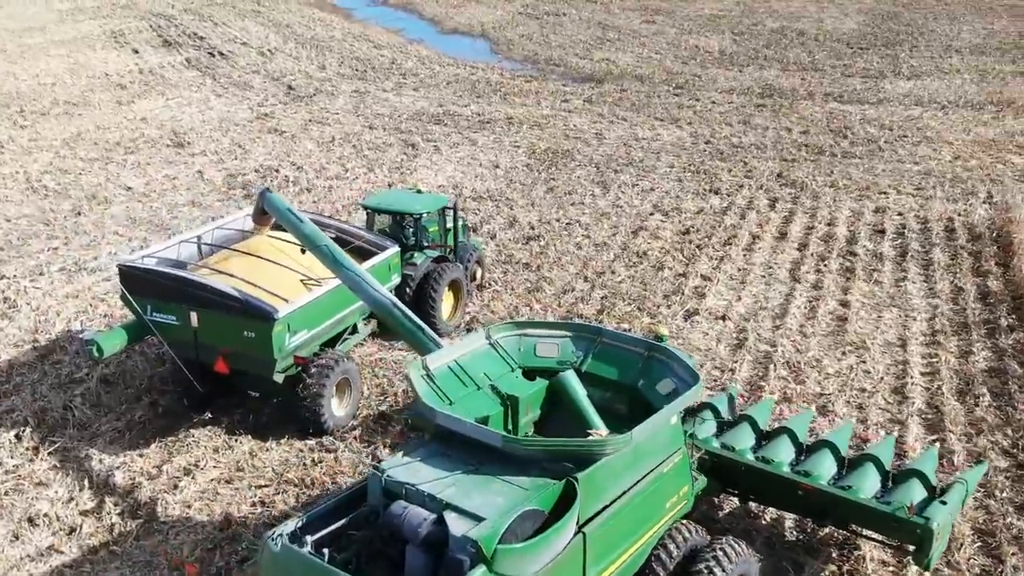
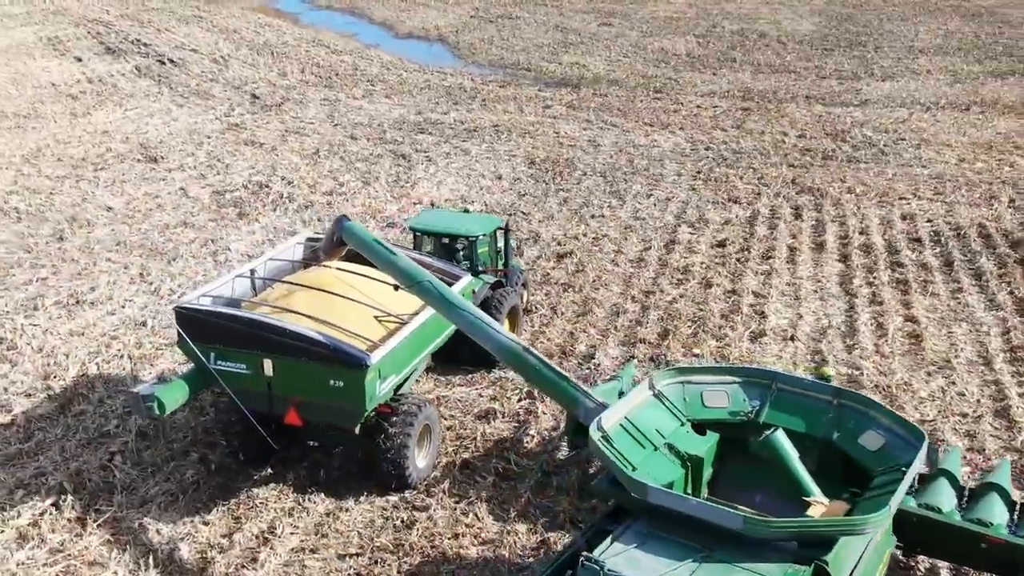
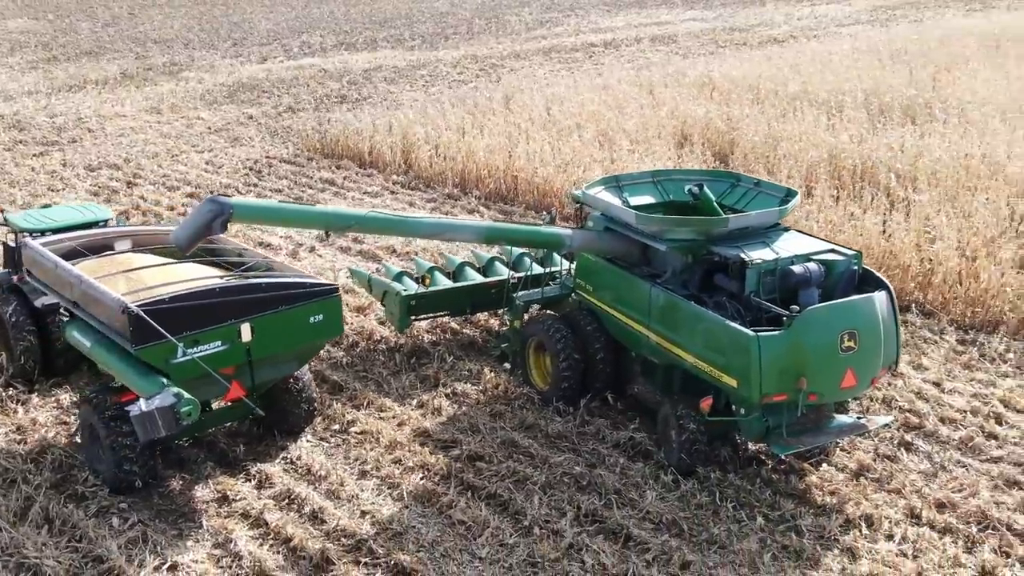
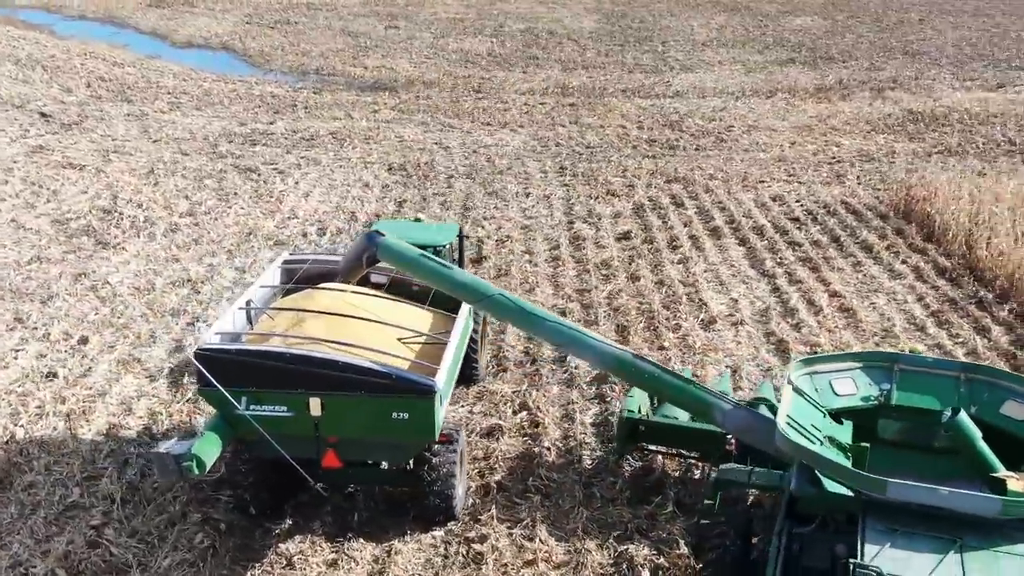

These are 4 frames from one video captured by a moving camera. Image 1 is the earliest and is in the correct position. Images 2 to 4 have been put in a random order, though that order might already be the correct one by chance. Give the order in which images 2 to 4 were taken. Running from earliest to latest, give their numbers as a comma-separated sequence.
2, 4, 3
